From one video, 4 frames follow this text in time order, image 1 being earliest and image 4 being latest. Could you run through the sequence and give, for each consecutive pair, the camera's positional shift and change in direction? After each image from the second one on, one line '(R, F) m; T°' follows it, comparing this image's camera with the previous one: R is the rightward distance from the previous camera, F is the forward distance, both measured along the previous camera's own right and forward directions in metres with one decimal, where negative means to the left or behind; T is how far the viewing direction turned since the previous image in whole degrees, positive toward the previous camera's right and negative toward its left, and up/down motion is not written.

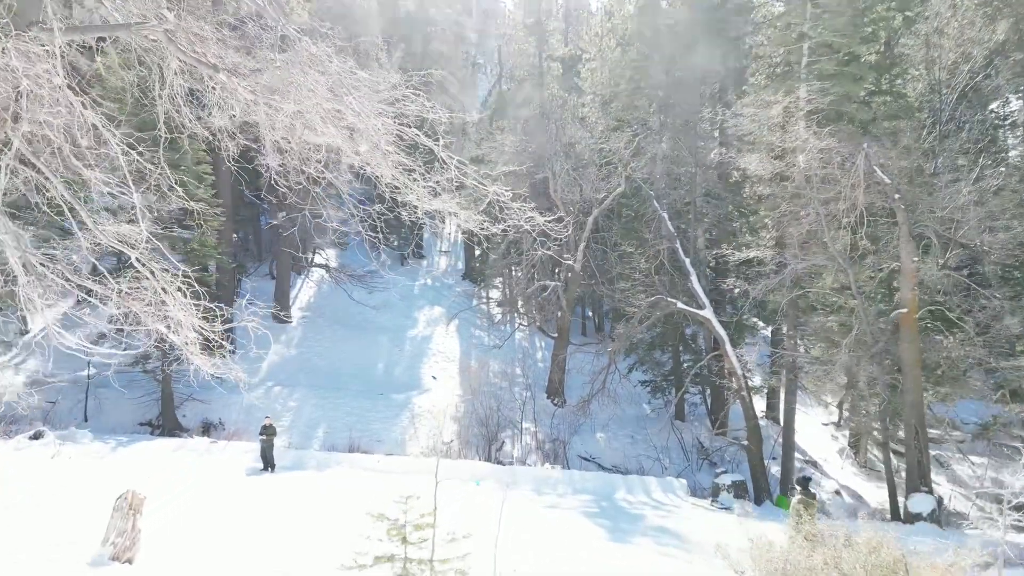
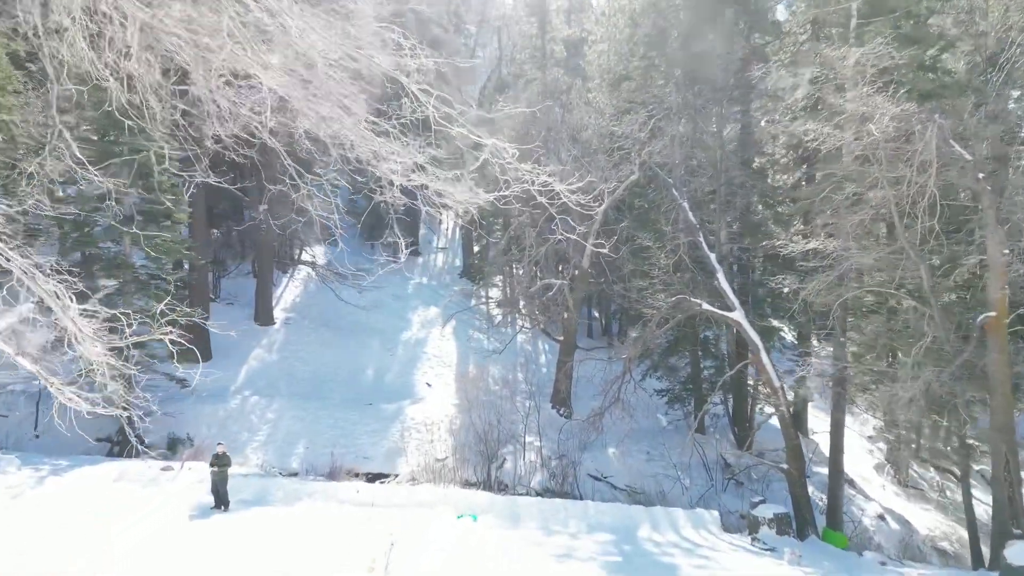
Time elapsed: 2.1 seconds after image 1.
(0.0, +1.7) m; 0°
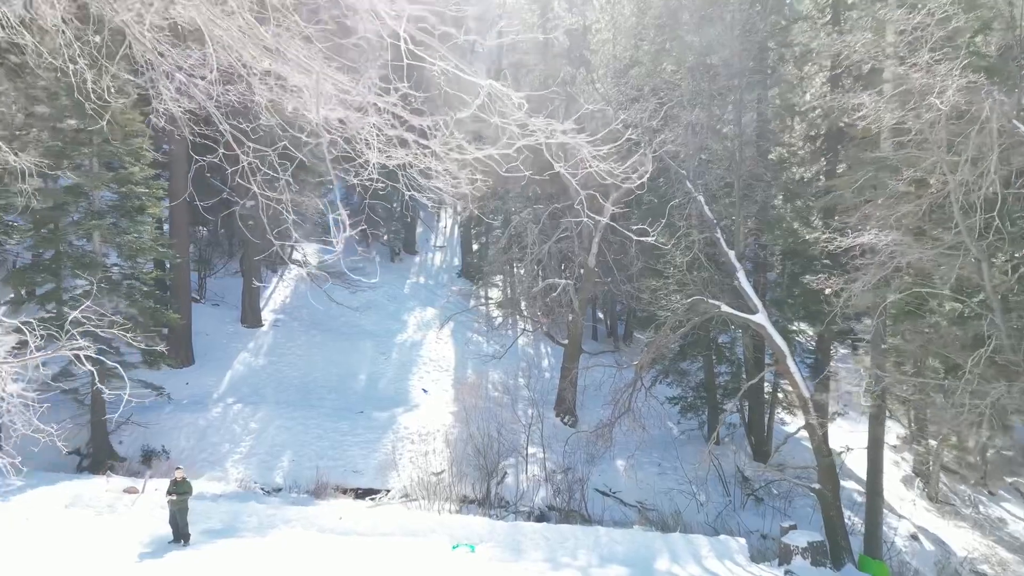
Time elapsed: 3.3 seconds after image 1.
(0.0, +1.1) m; 0°
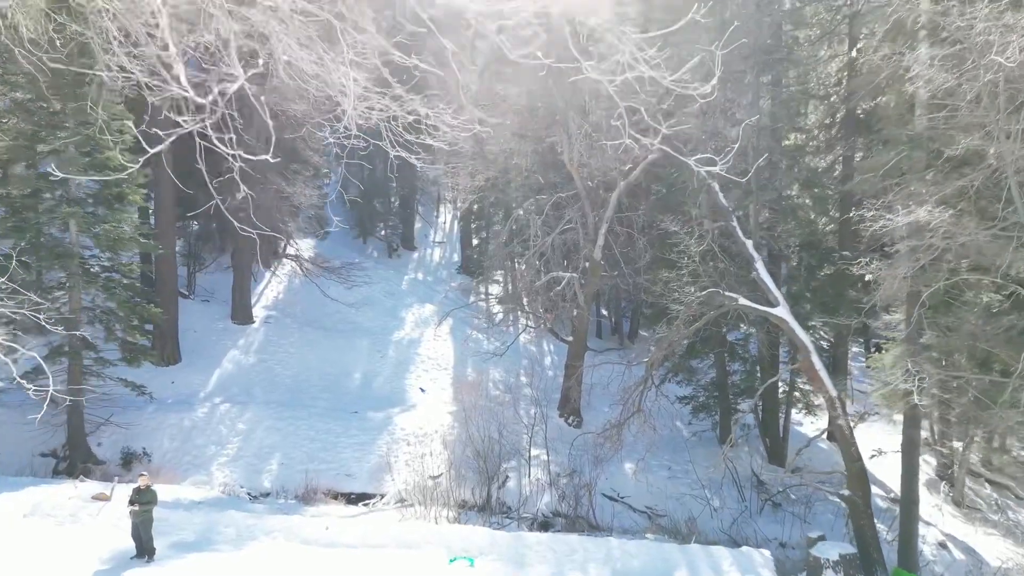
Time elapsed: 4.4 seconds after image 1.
(0.0, +0.8) m; 0°
